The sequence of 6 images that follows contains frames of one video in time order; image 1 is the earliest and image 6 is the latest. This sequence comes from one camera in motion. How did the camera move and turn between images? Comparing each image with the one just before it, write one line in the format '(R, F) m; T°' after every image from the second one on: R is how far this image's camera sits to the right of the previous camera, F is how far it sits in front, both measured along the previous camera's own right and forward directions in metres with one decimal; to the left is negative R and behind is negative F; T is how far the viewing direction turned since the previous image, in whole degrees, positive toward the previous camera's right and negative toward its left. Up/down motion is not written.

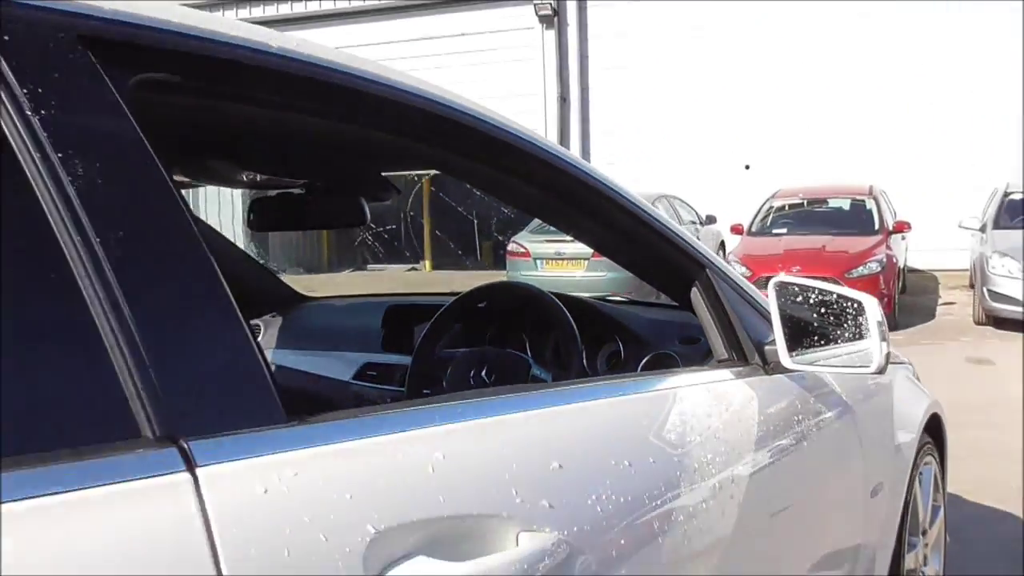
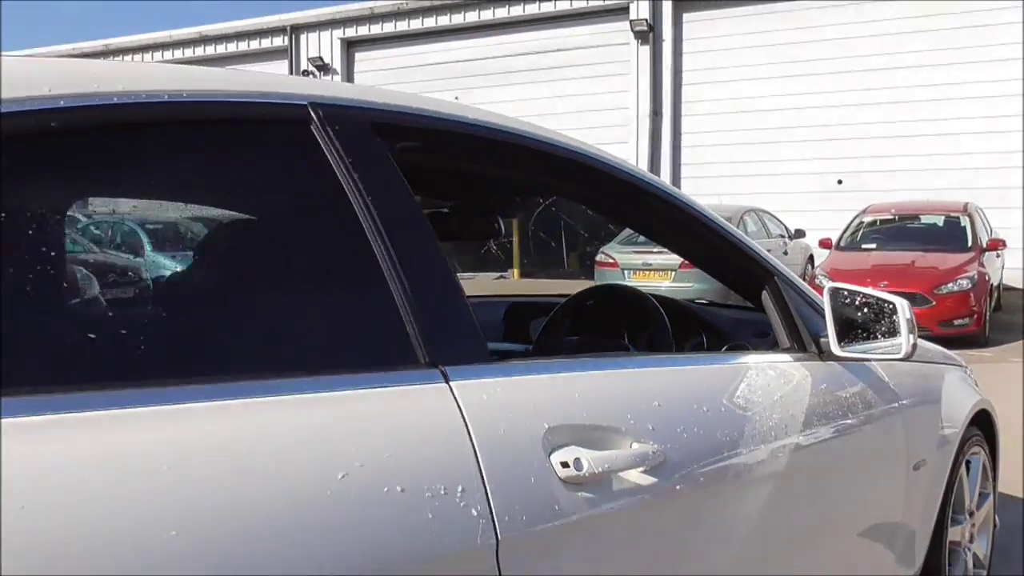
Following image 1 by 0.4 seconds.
(-0.1, -0.5) m; -6°
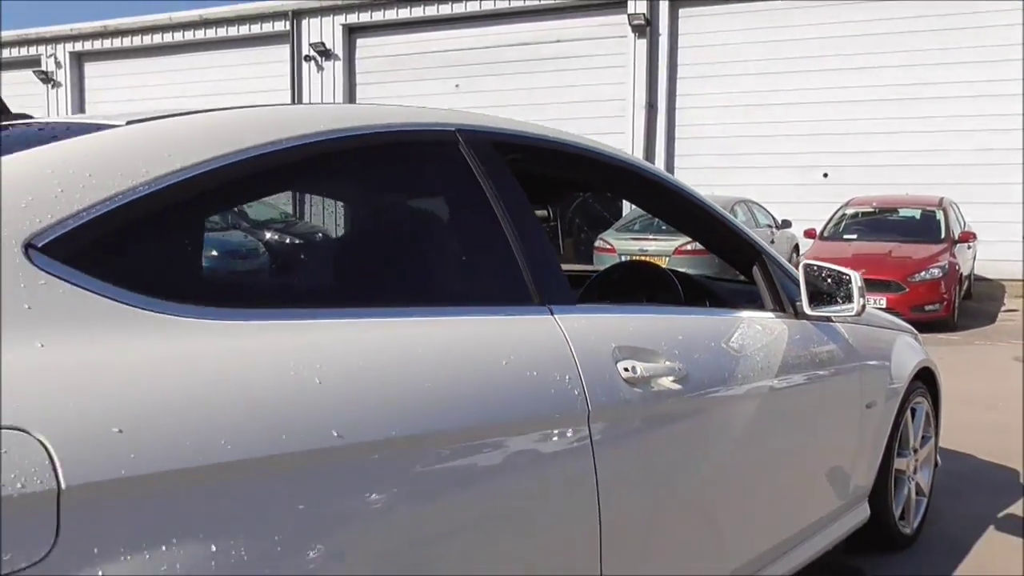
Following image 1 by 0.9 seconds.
(-0.2, -0.6) m; +1°
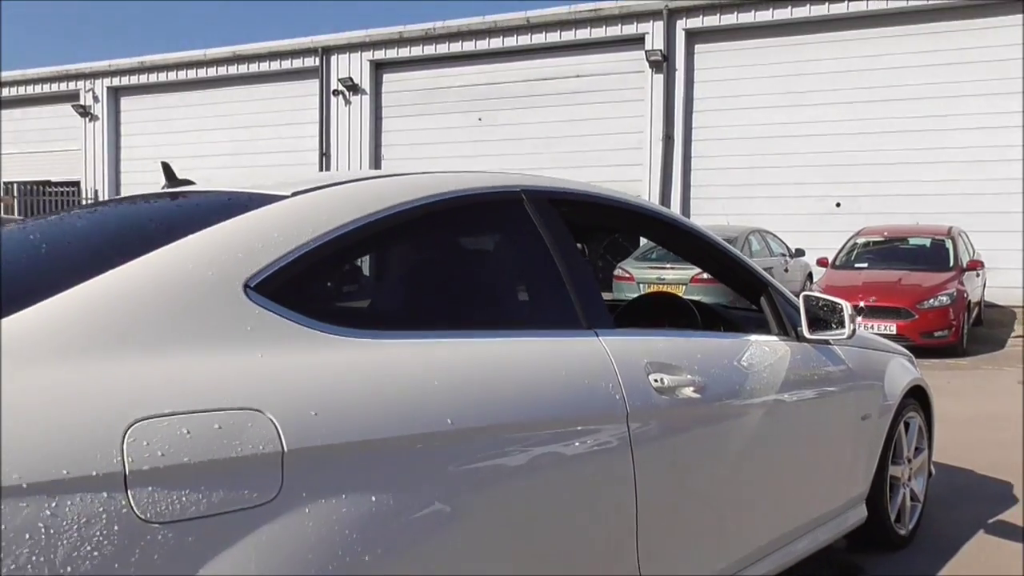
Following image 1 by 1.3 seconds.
(-0.1, -0.5) m; -1°
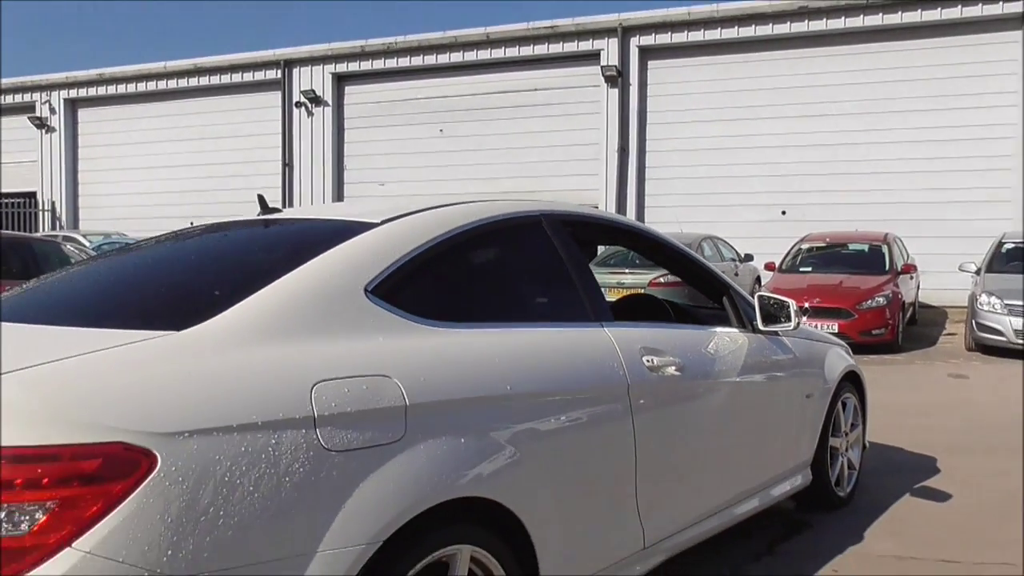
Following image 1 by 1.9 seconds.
(-0.2, -0.6) m; +3°
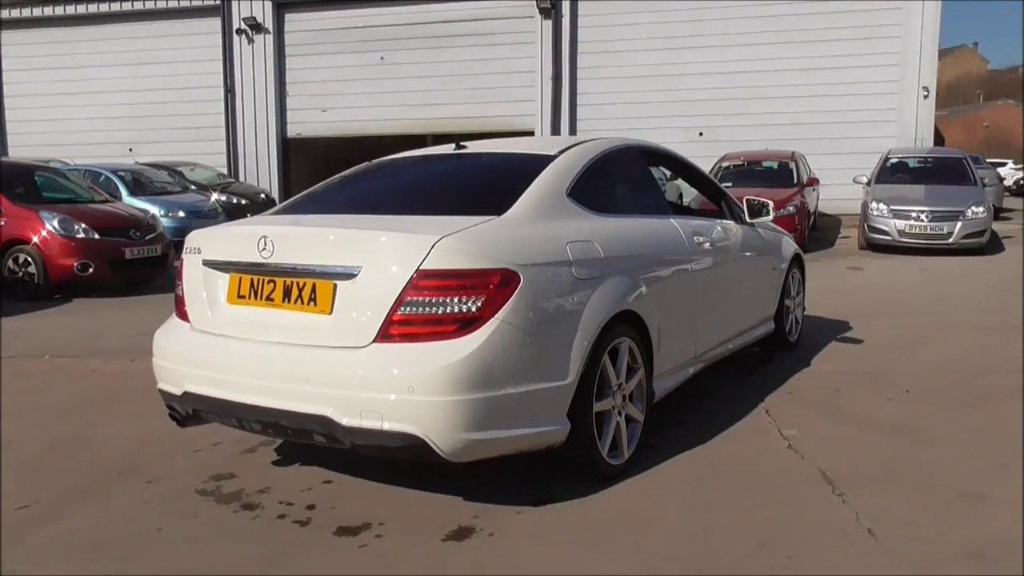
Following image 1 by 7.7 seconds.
(-1.1, -1.5) m; +7°
